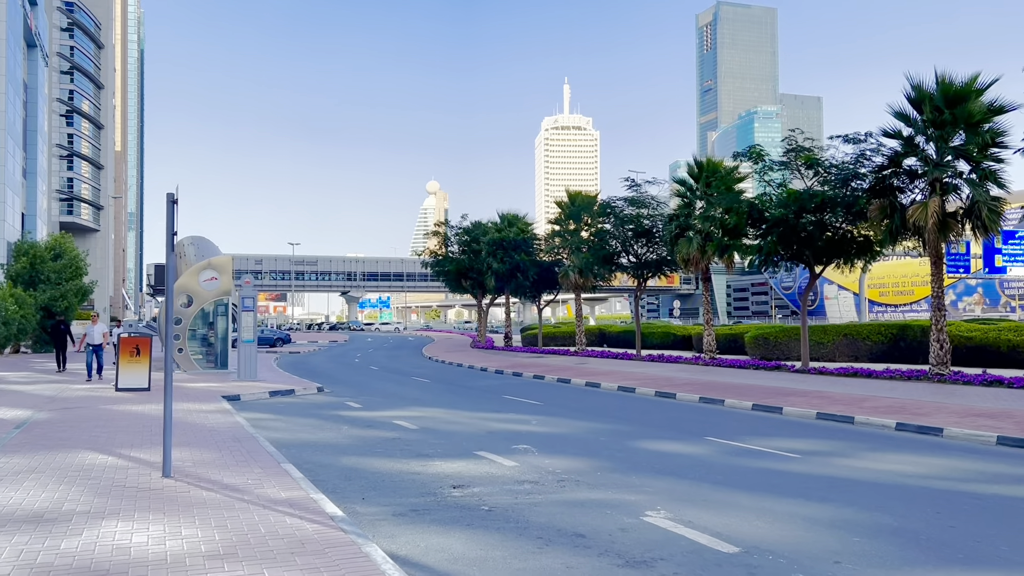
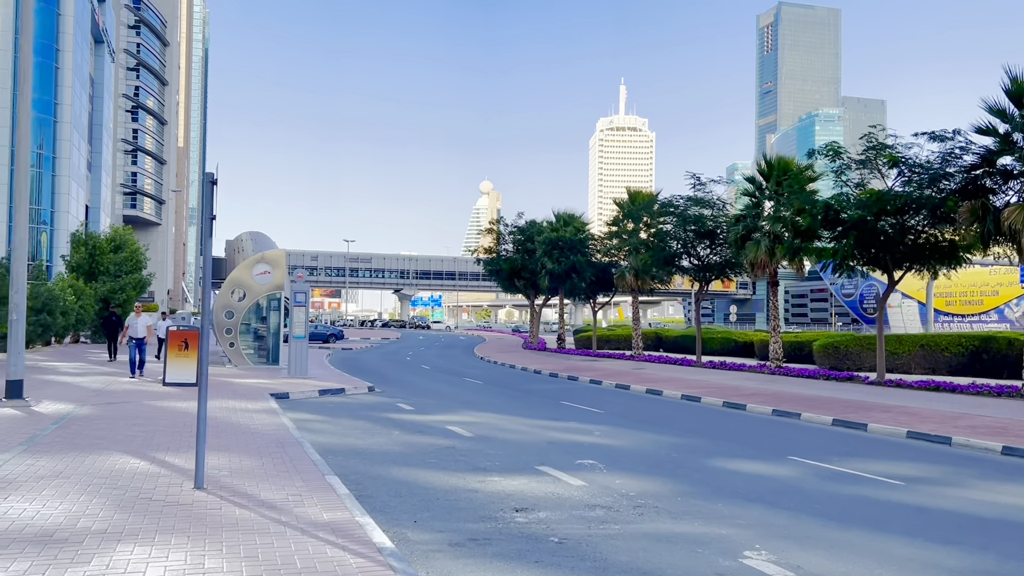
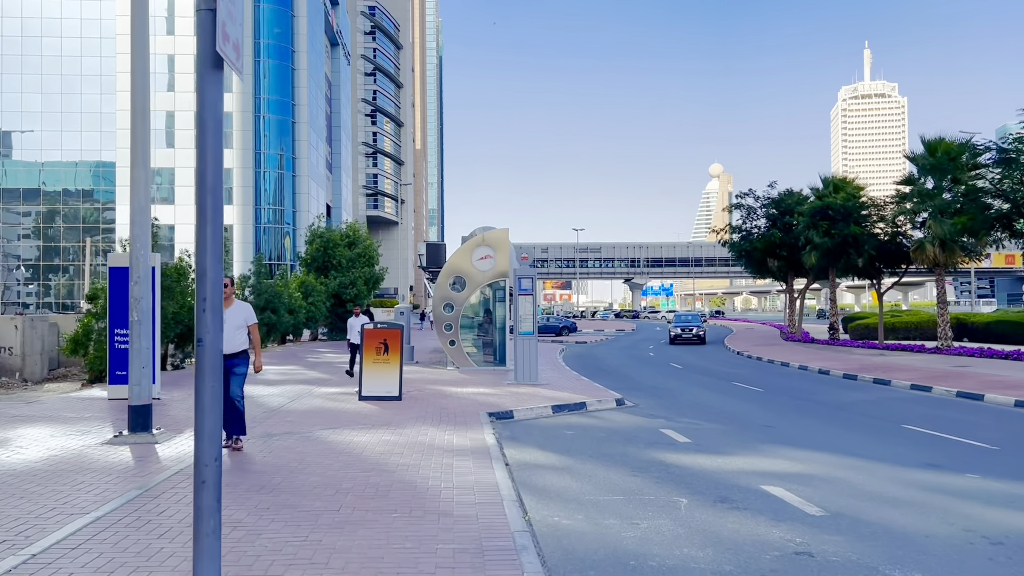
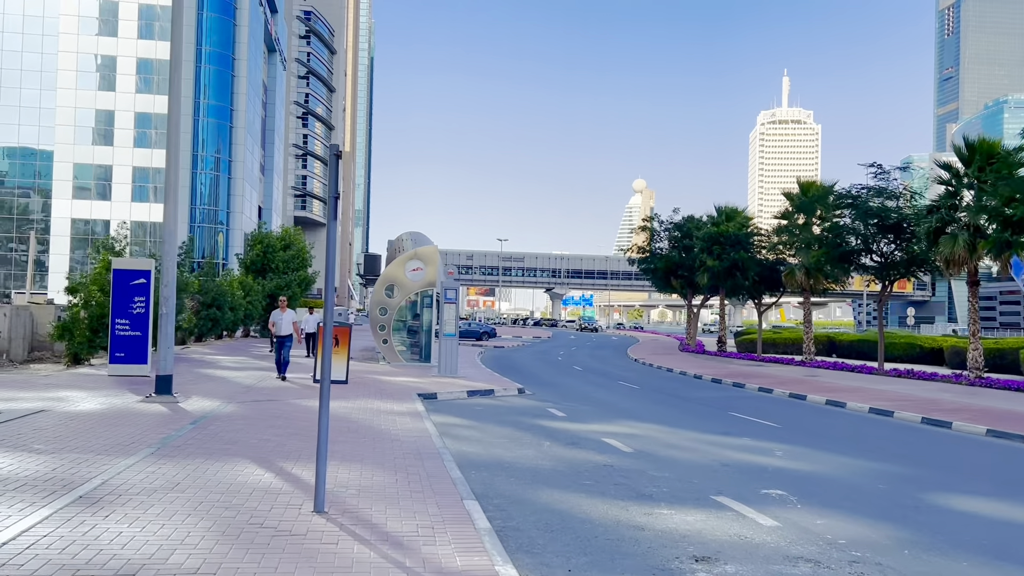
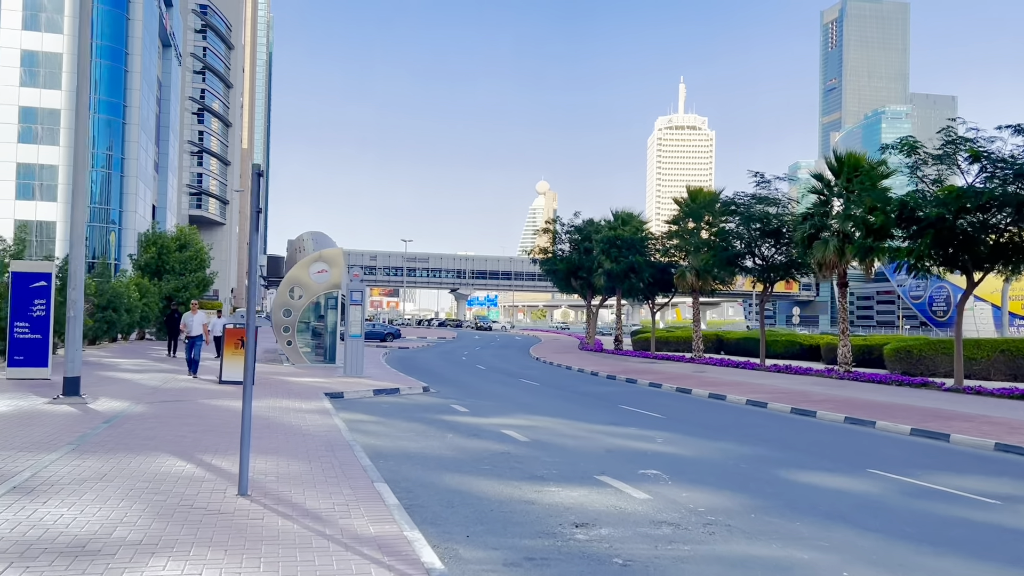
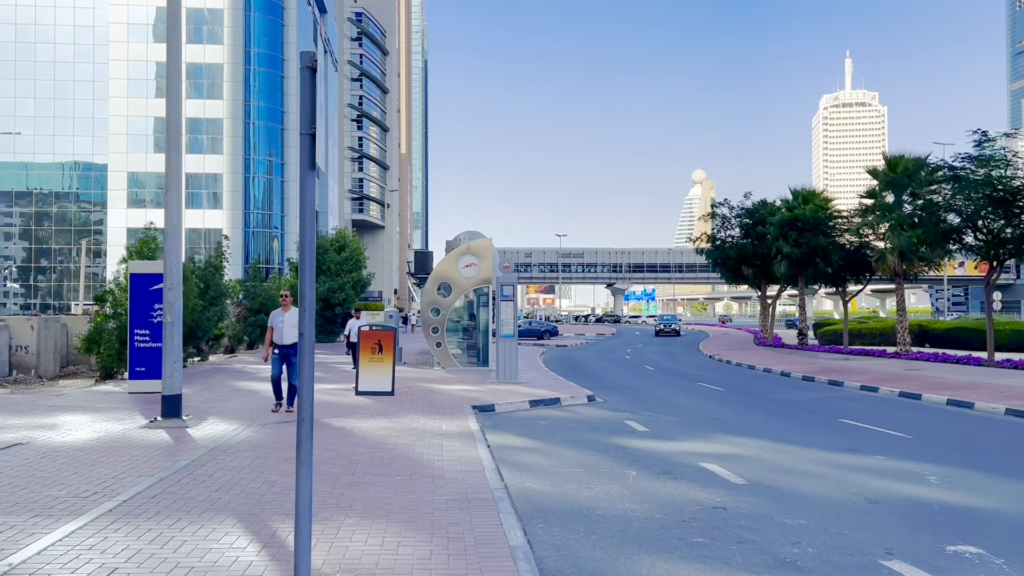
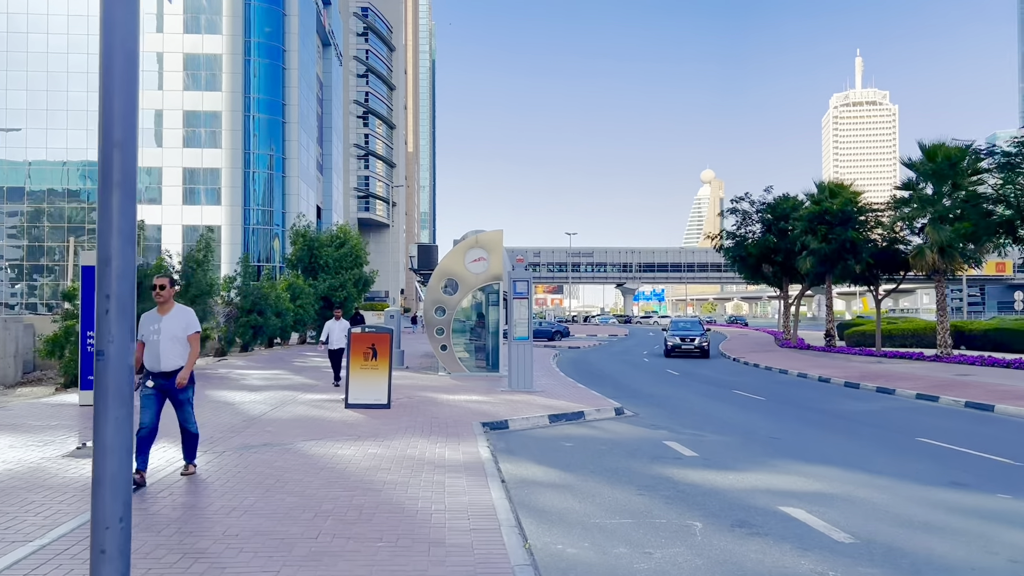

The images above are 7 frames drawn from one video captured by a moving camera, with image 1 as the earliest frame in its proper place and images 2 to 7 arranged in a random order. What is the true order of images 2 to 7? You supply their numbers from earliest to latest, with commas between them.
2, 5, 4, 6, 3, 7
